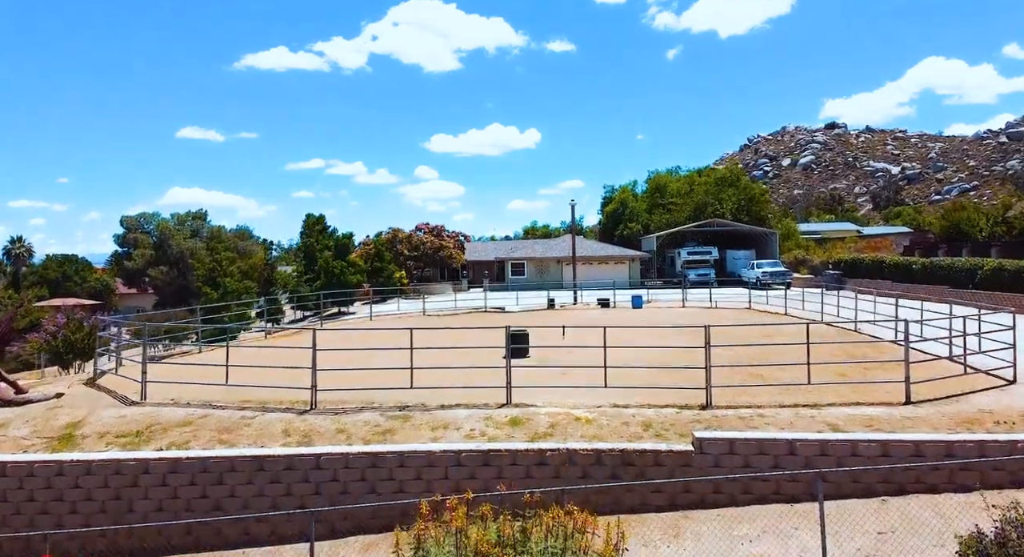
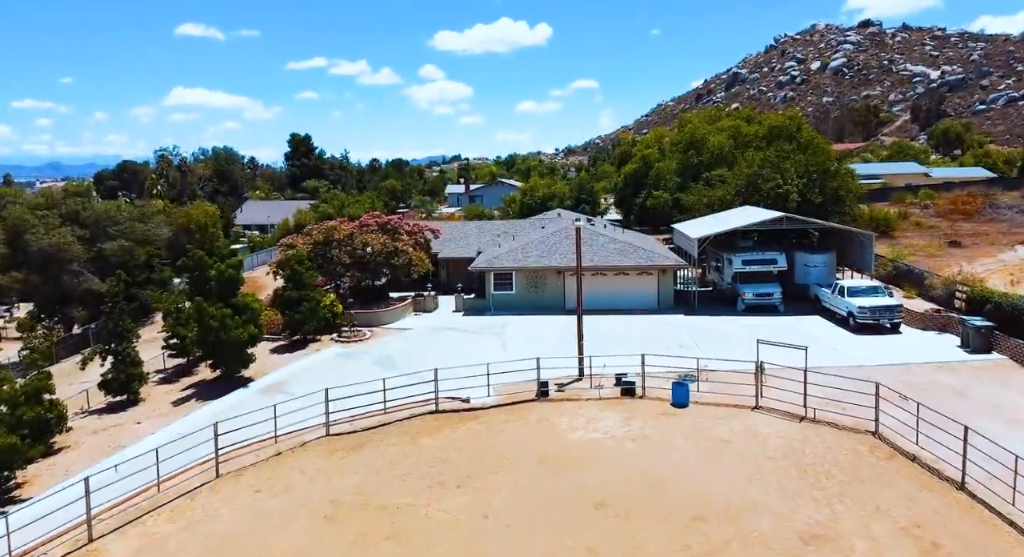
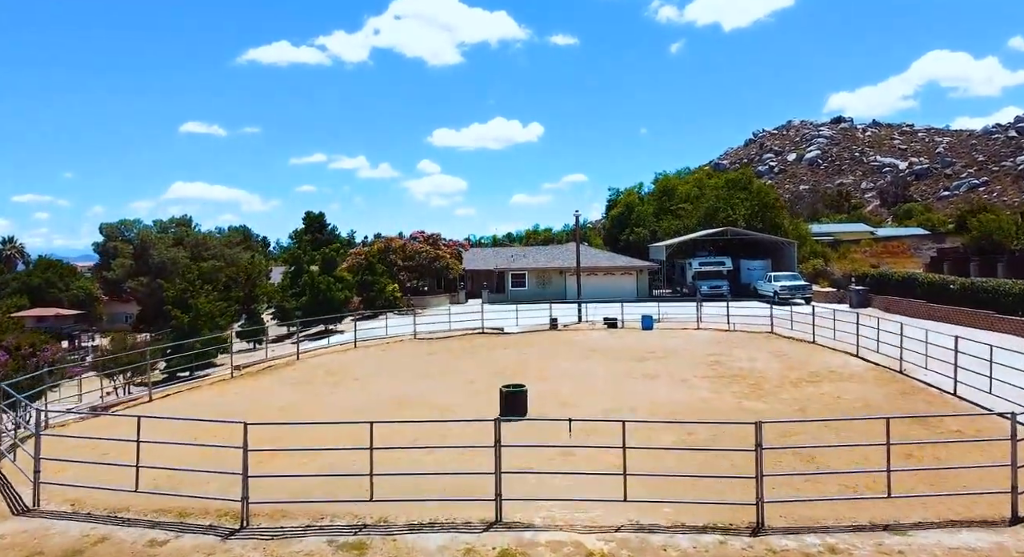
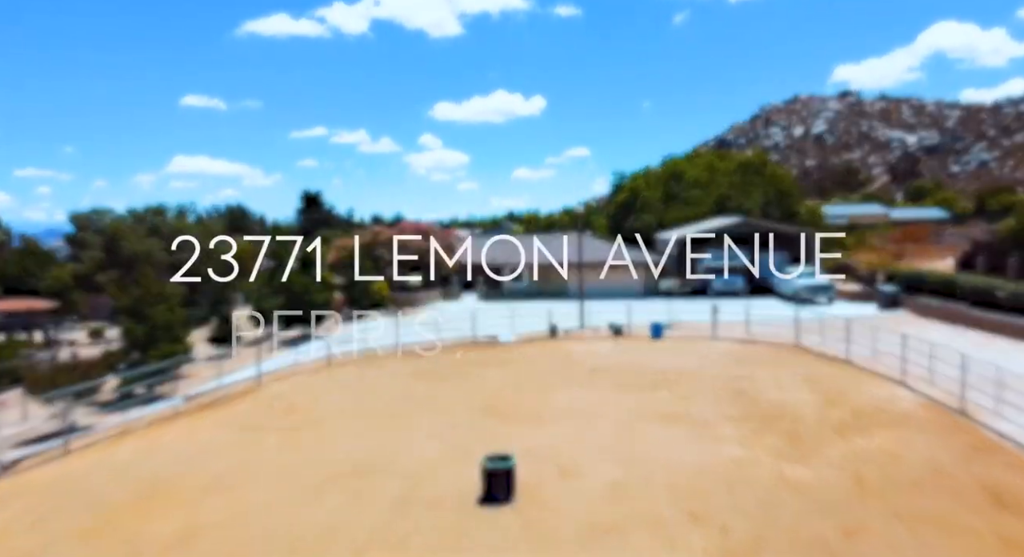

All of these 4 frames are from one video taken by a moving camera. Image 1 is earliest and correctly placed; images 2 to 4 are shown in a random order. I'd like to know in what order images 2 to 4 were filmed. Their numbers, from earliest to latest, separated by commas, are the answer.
3, 4, 2
